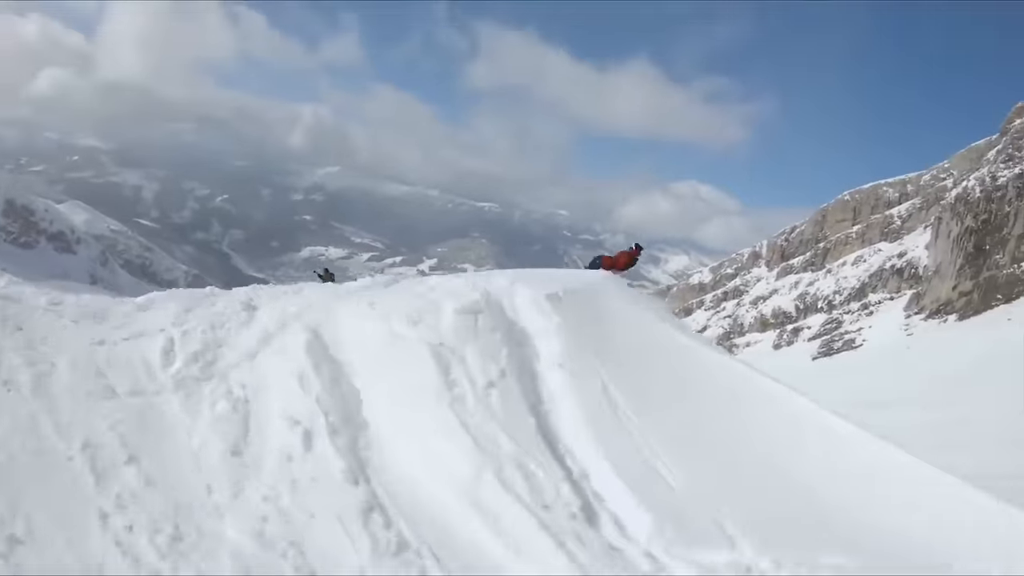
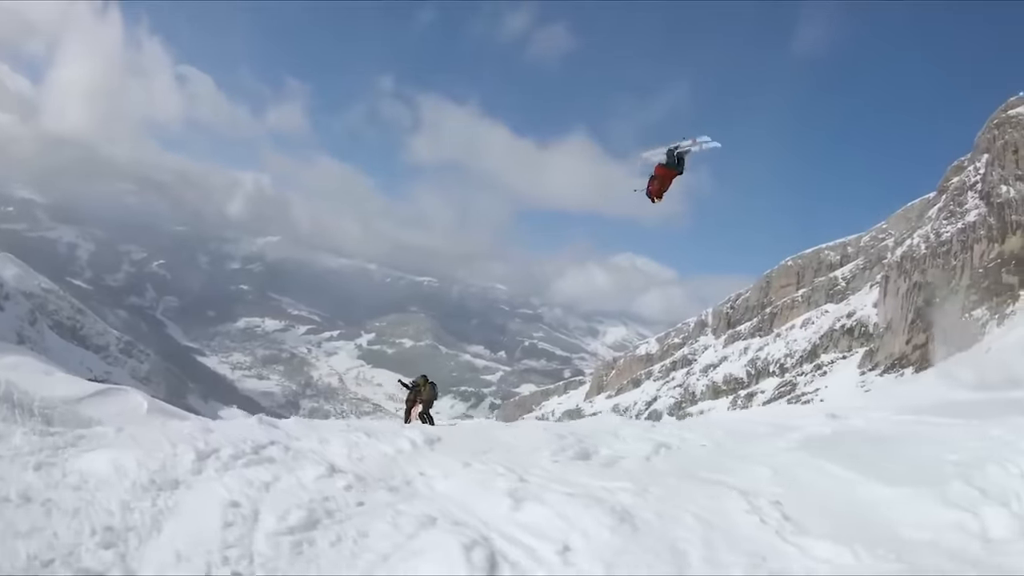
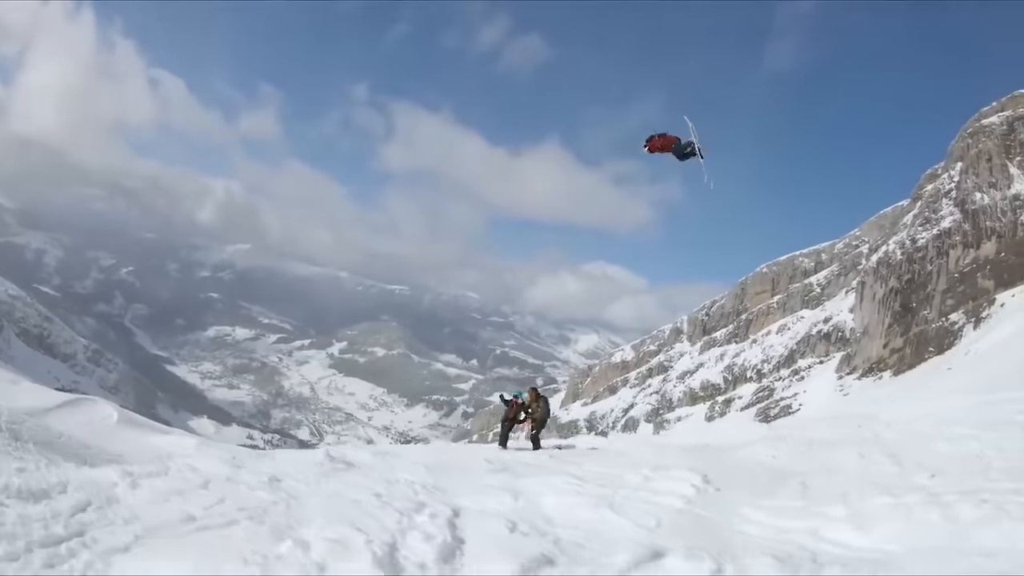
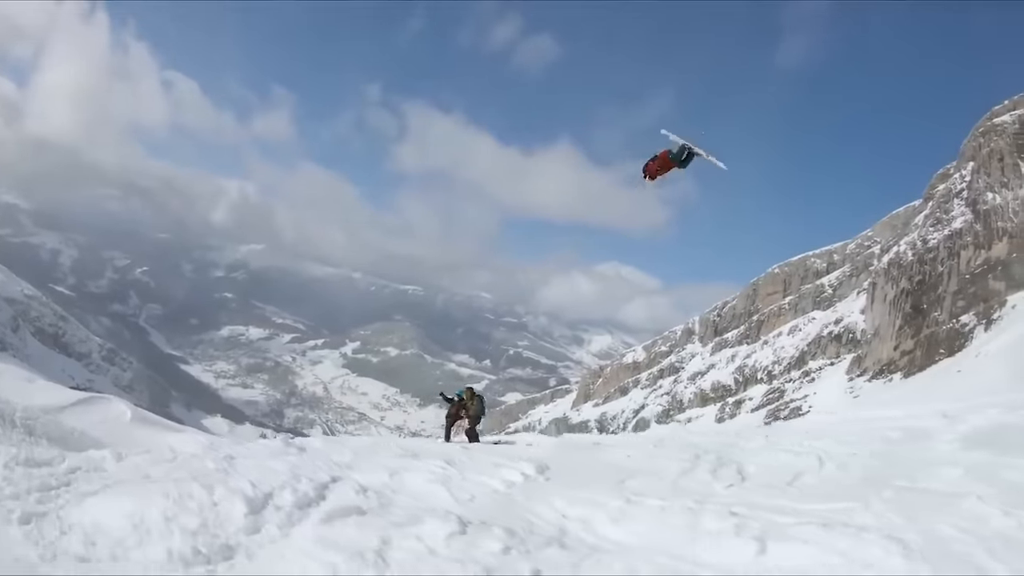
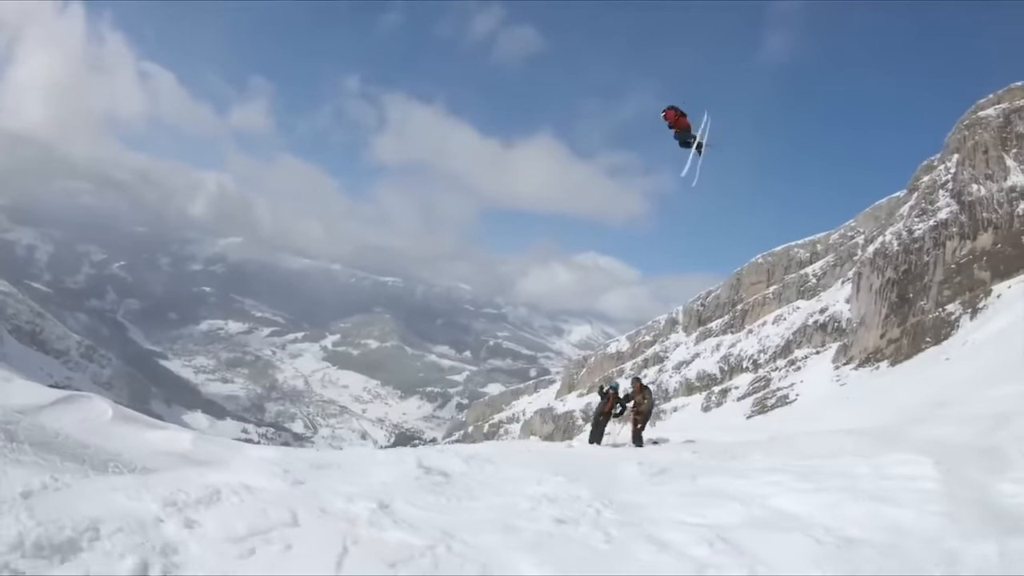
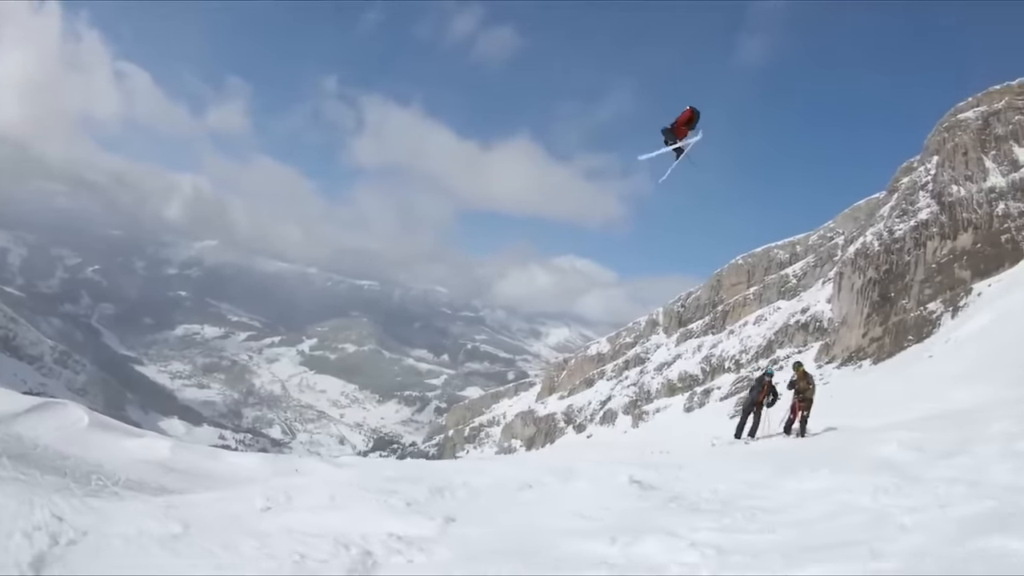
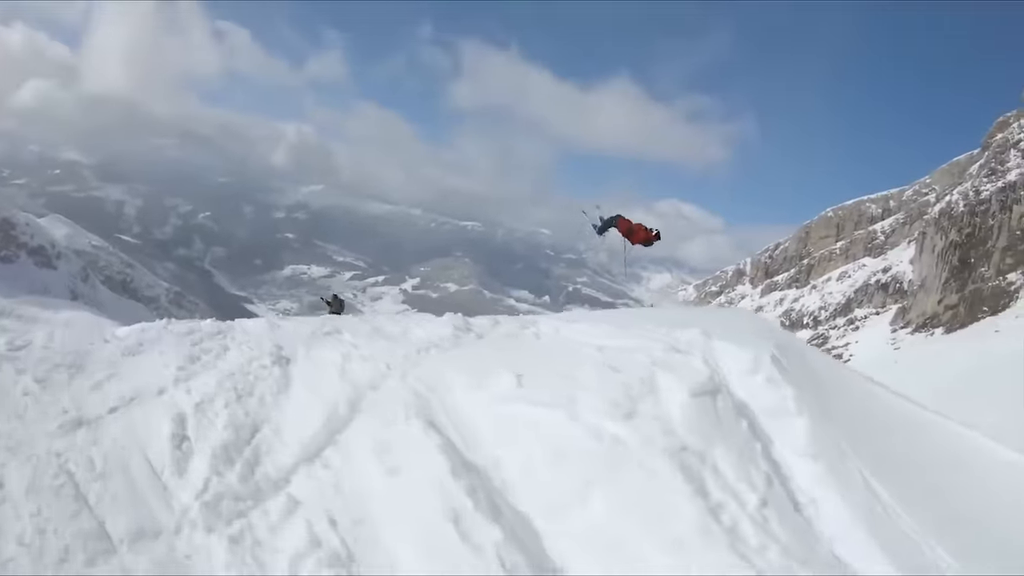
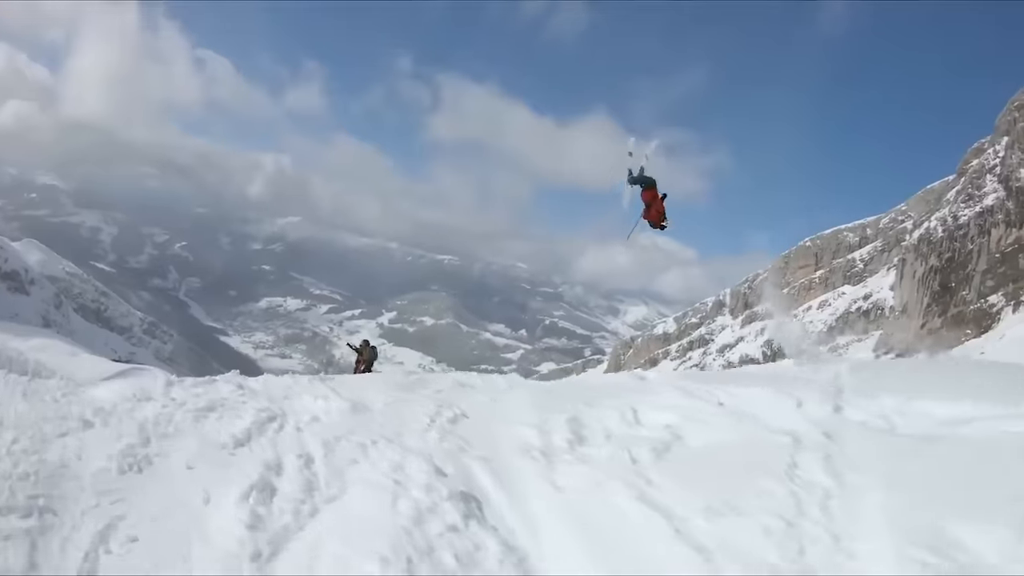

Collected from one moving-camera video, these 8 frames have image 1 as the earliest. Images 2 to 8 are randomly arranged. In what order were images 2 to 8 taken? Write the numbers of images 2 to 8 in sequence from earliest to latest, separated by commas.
7, 8, 2, 4, 3, 5, 6
